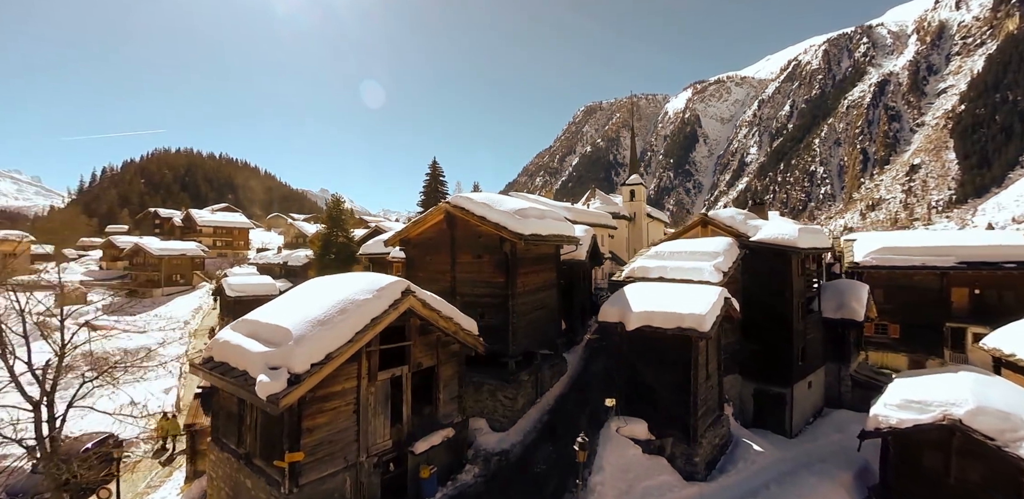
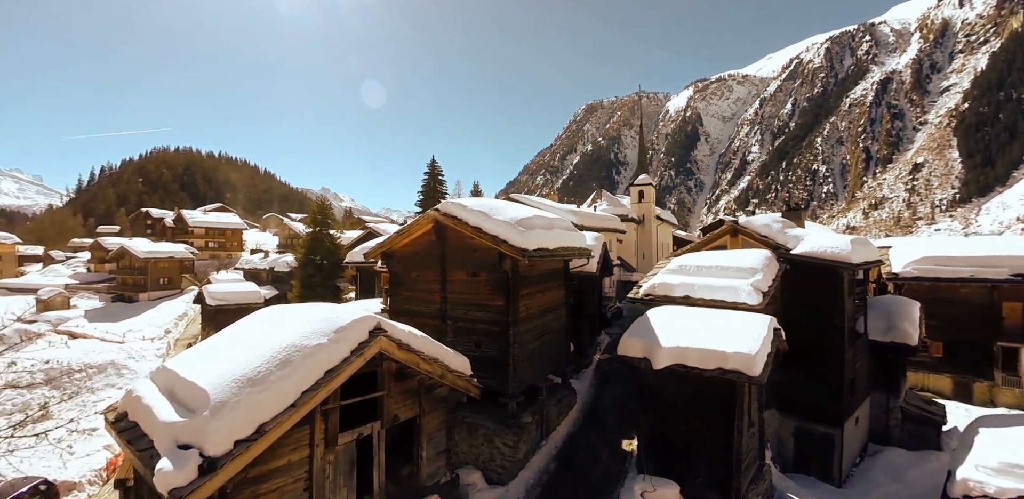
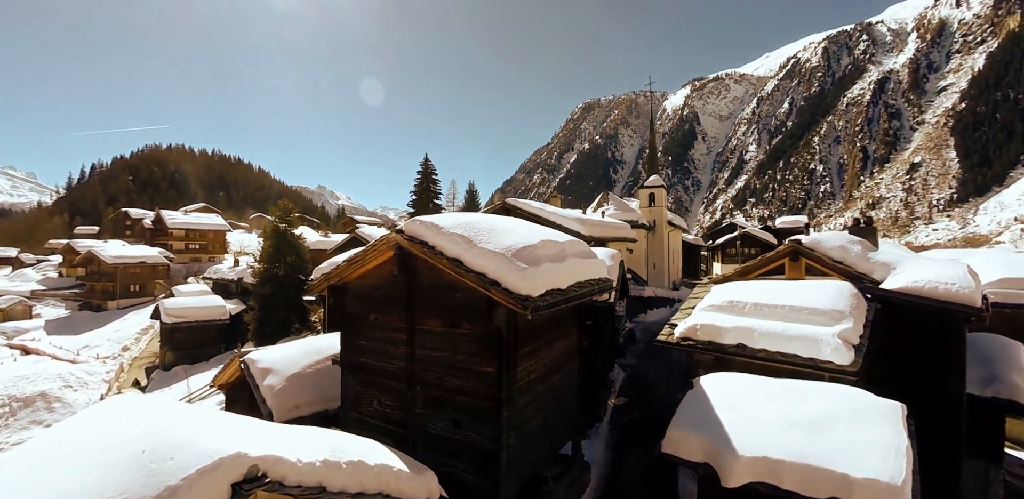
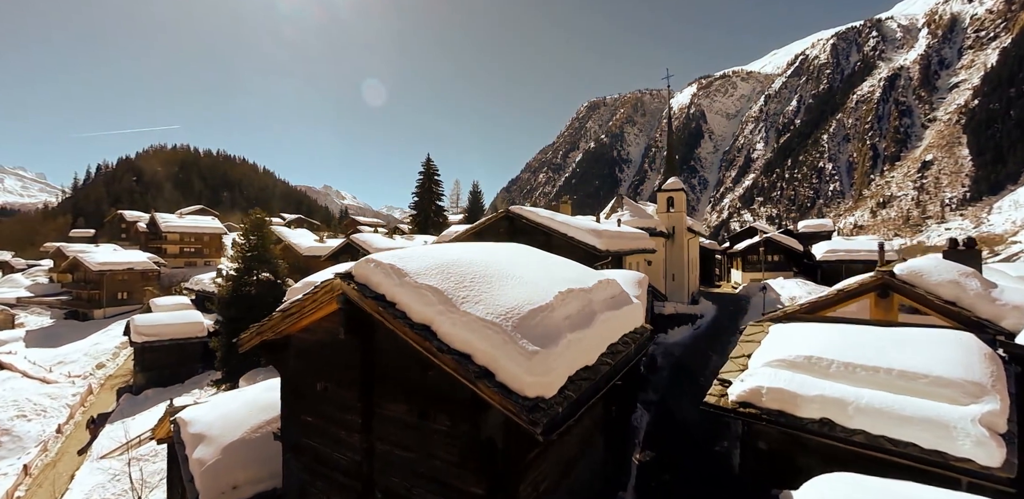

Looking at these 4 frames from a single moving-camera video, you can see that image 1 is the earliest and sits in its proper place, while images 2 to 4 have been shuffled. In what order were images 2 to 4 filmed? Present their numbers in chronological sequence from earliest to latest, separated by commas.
2, 3, 4
